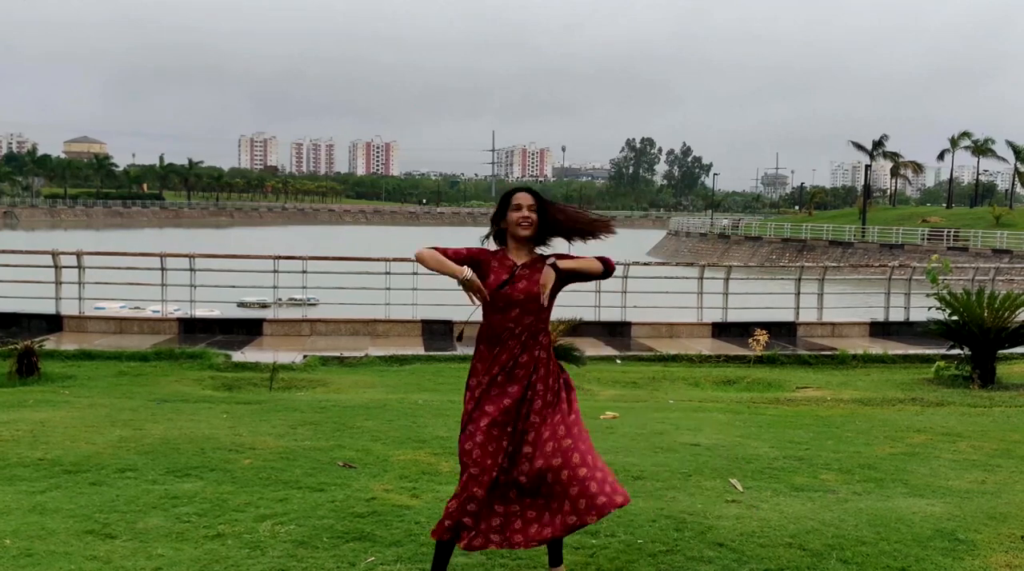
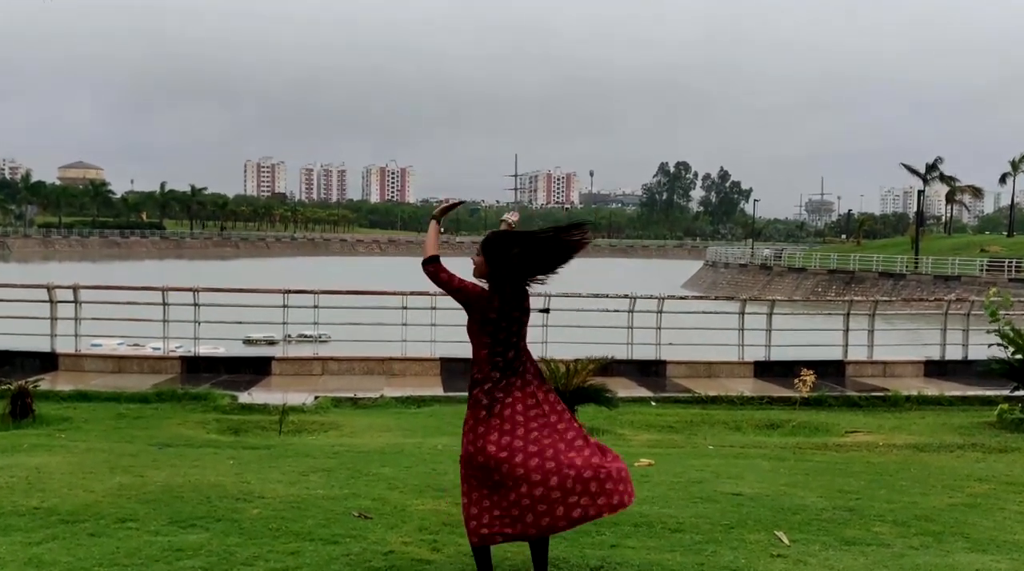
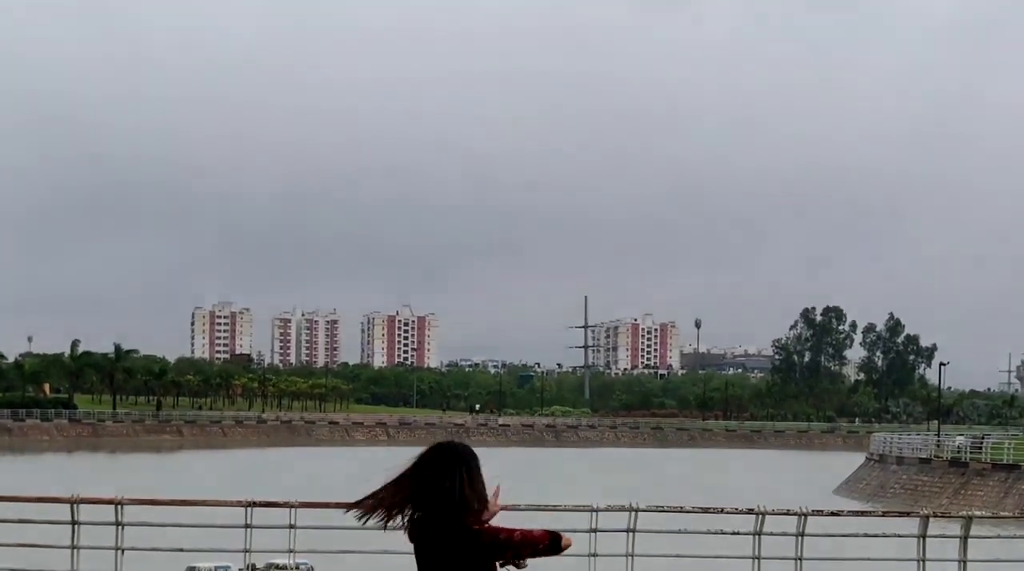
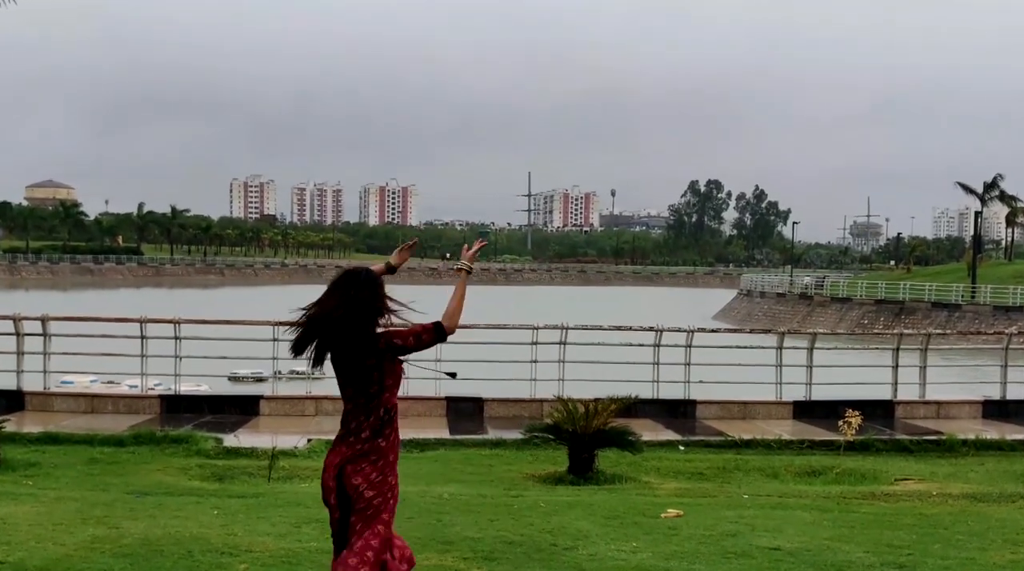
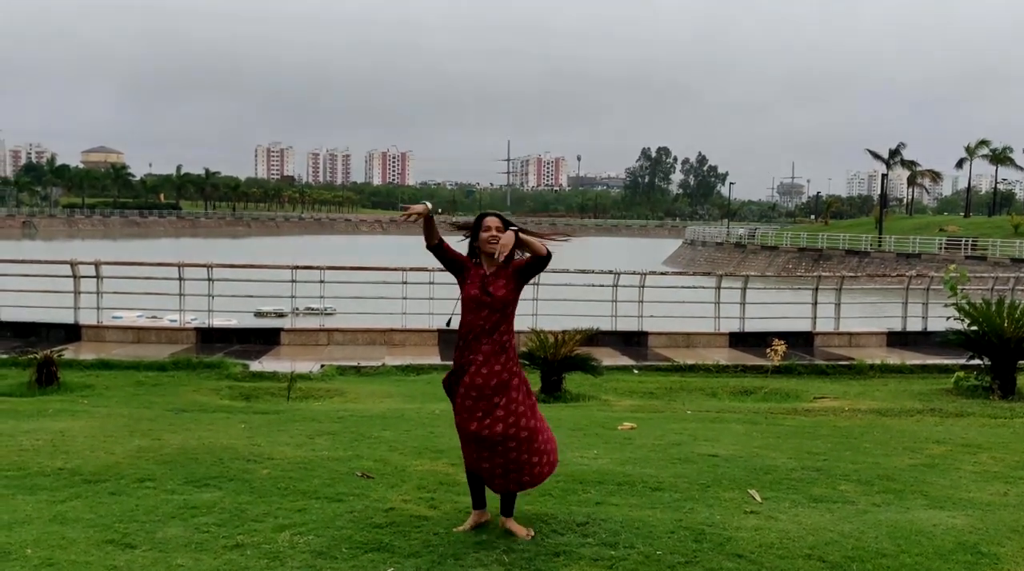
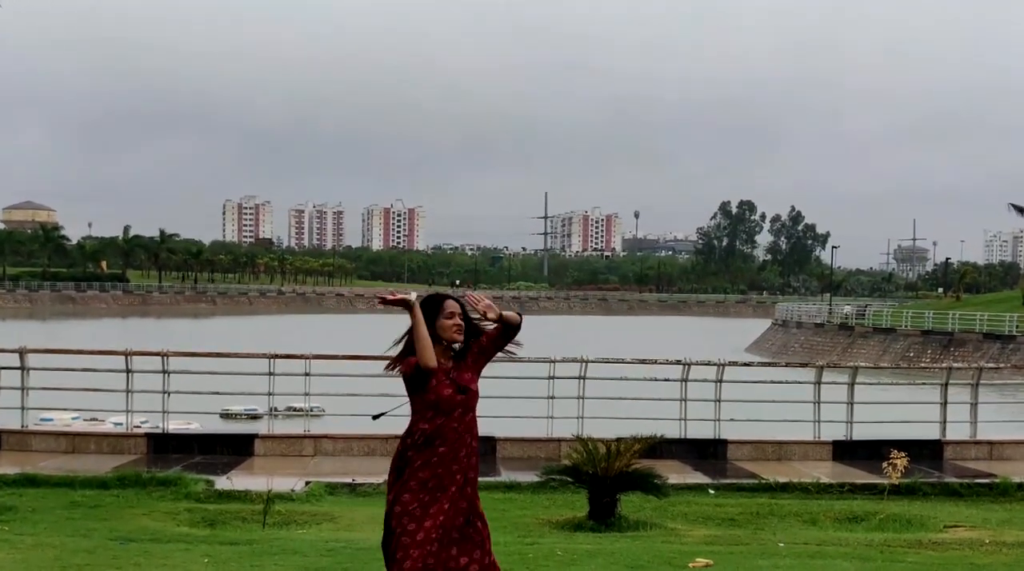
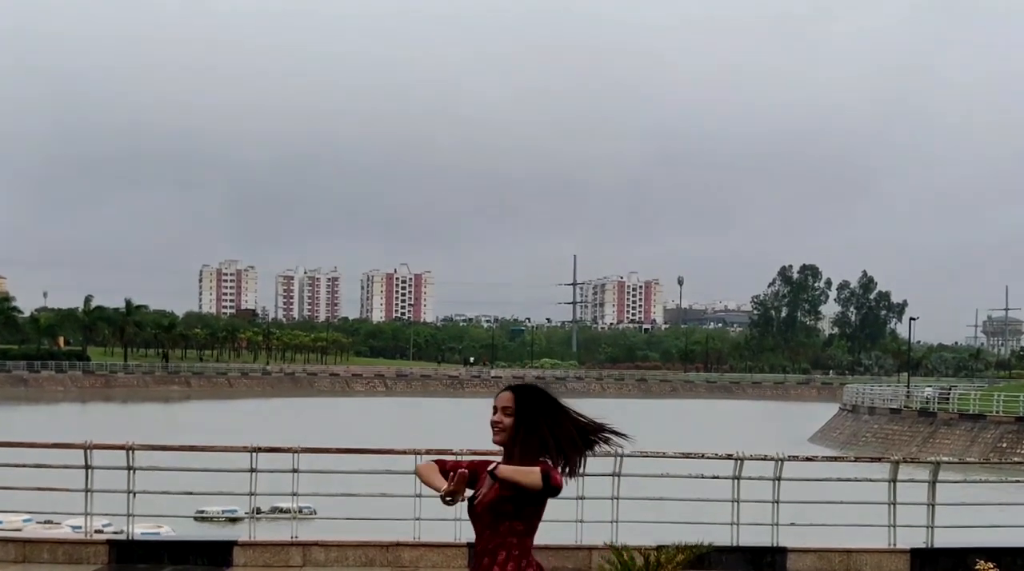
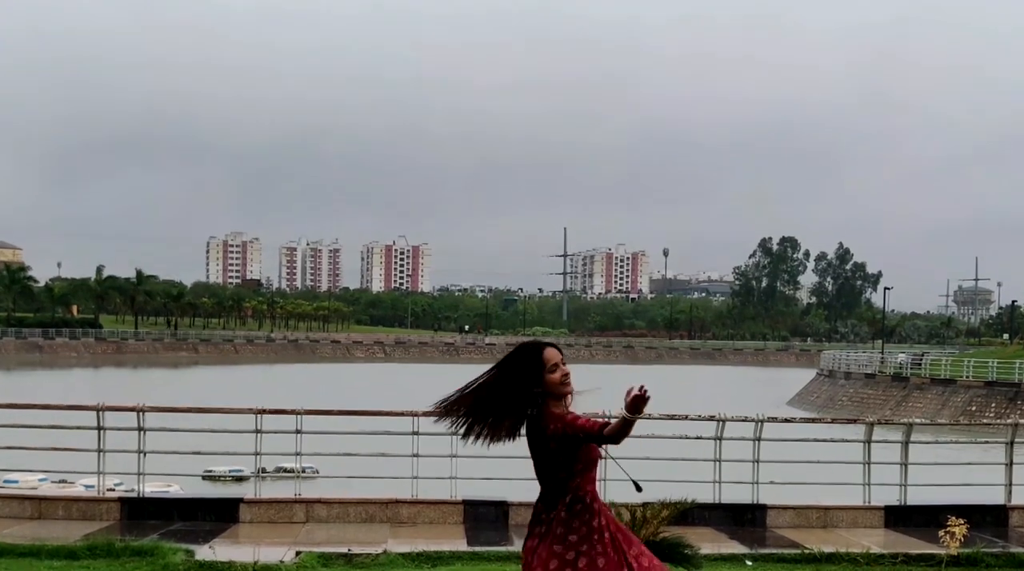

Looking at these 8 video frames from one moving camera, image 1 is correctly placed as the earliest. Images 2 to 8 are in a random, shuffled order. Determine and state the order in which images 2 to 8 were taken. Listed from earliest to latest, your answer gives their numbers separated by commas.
5, 2, 4, 6, 8, 7, 3
